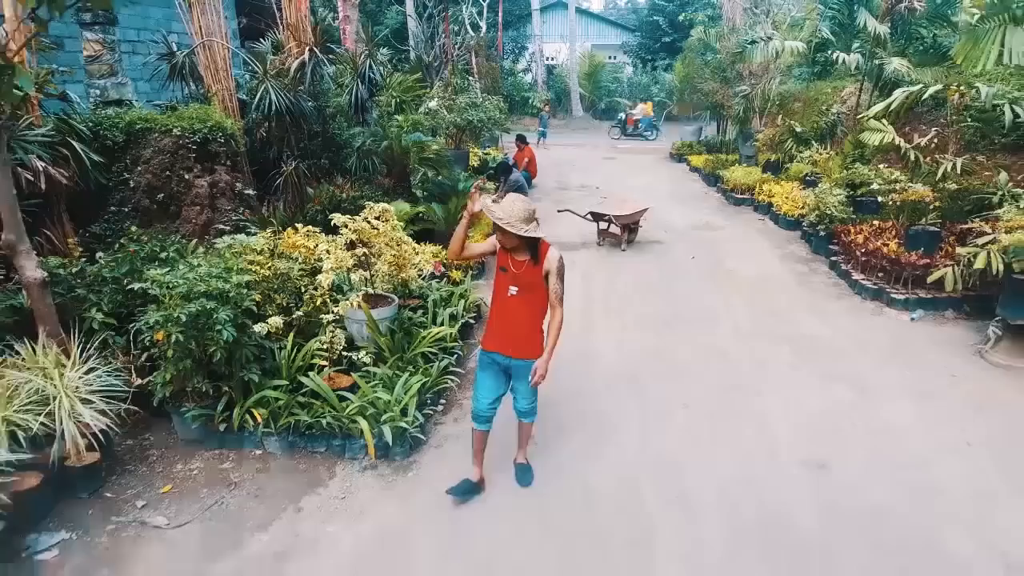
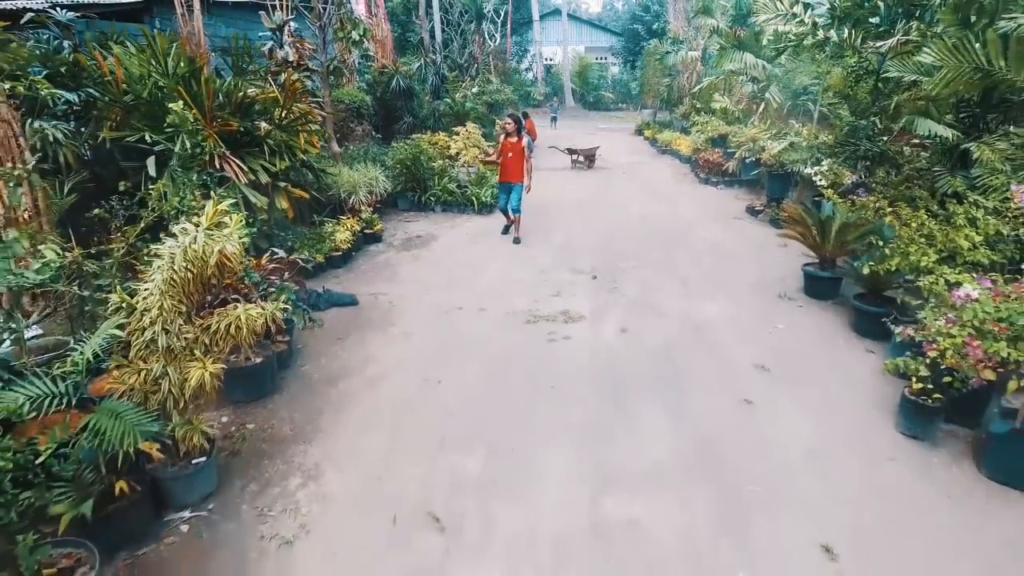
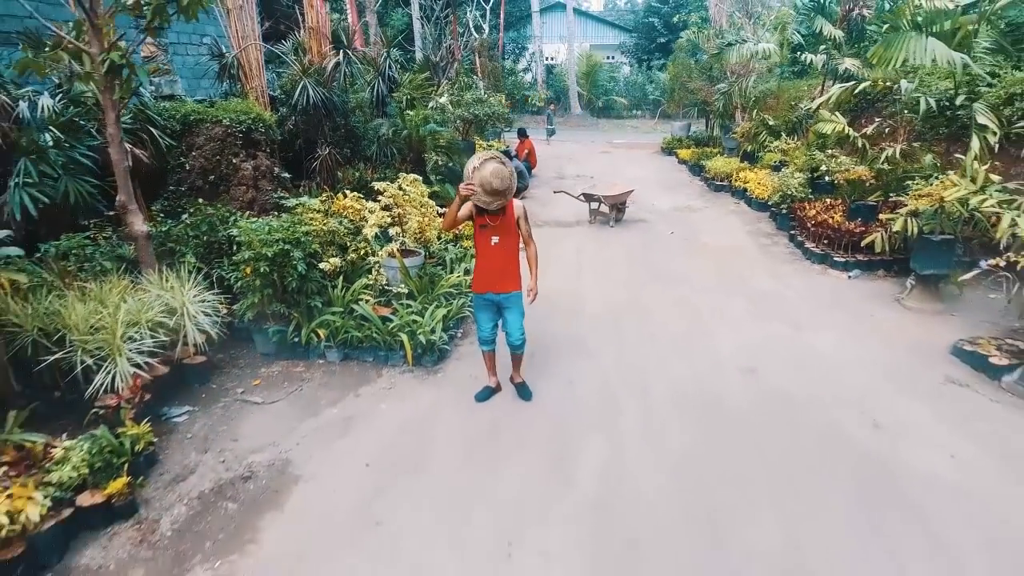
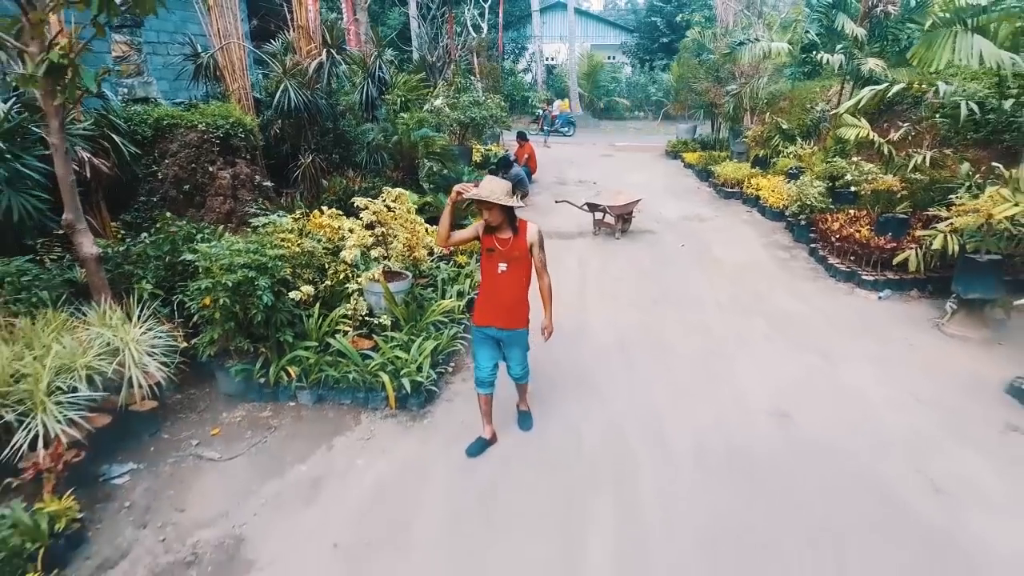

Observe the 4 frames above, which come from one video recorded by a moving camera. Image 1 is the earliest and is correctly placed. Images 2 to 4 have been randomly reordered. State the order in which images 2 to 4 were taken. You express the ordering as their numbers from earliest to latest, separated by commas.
4, 3, 2
